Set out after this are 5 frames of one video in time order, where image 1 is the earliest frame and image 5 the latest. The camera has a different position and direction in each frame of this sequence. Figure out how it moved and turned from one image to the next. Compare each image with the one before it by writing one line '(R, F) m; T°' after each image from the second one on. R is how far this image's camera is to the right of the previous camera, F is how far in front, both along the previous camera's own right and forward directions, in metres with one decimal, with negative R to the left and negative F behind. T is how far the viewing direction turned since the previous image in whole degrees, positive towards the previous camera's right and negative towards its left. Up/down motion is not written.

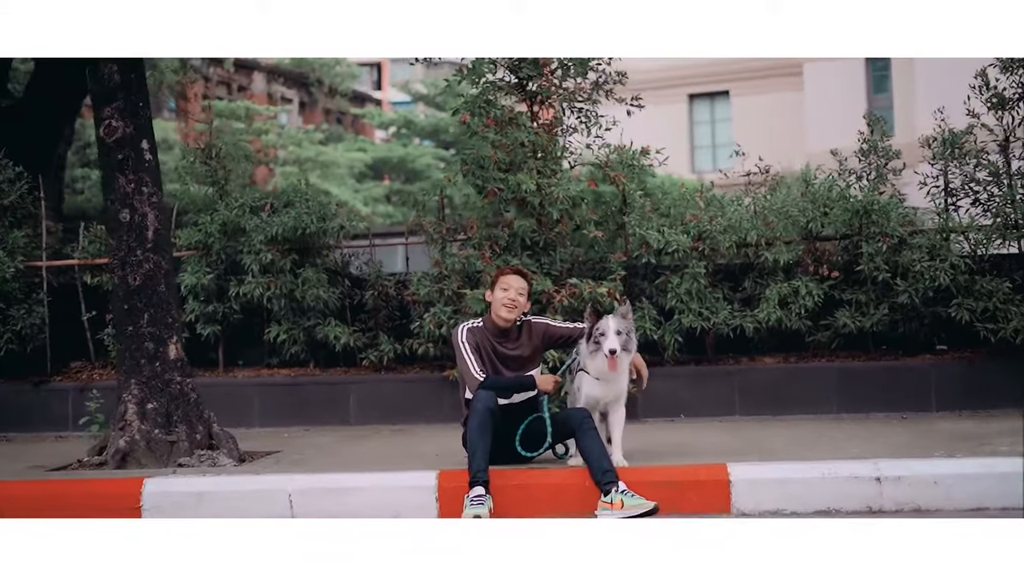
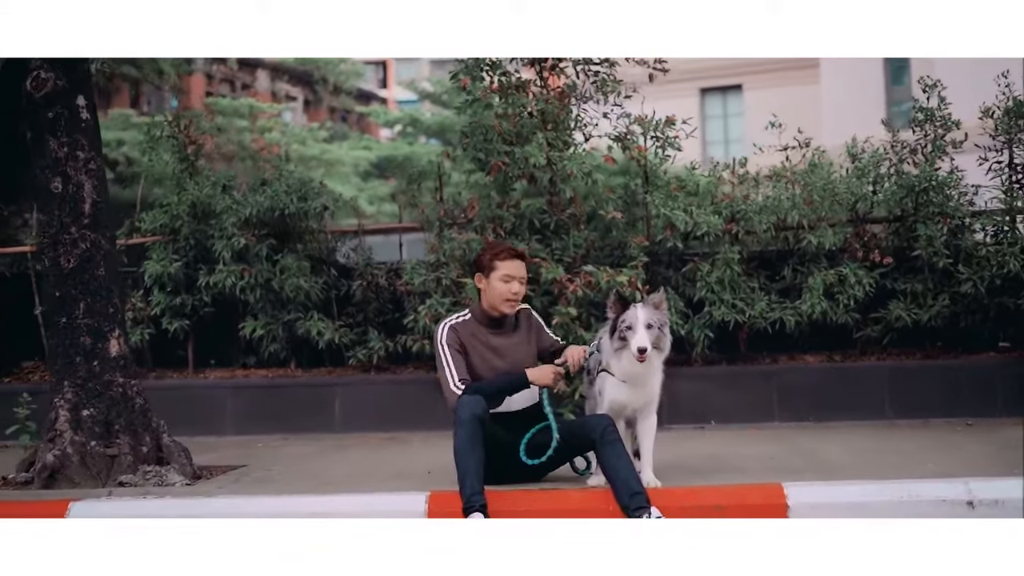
(0.0, +1.1) m; 0°
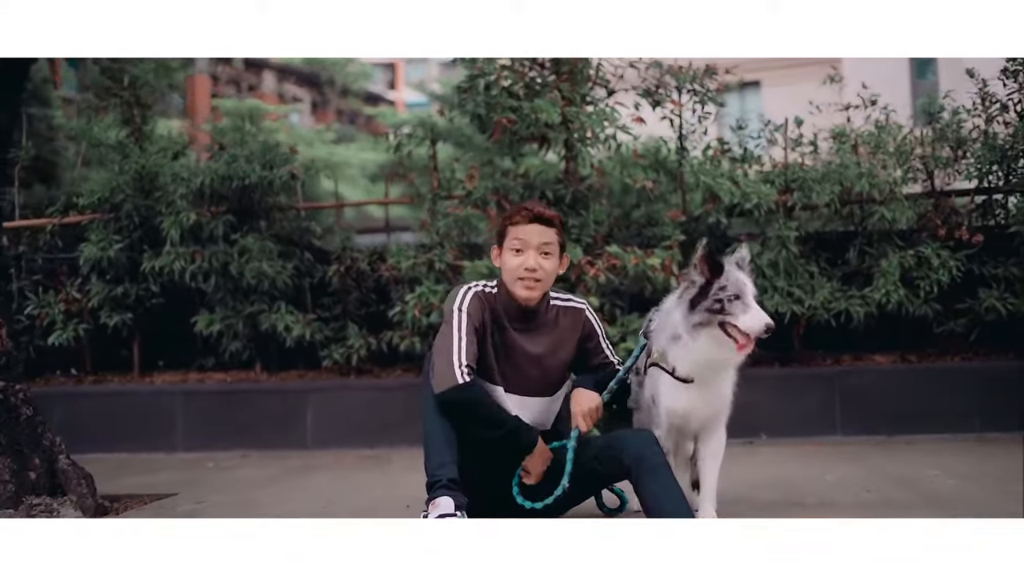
(0.0, +1.4) m; 0°
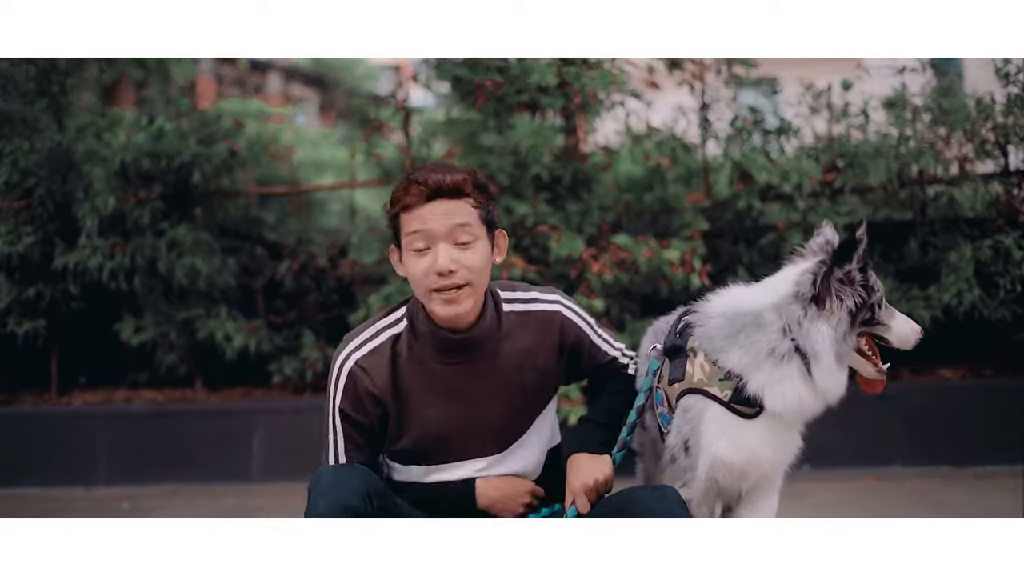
(+0.1, +1.2) m; 0°
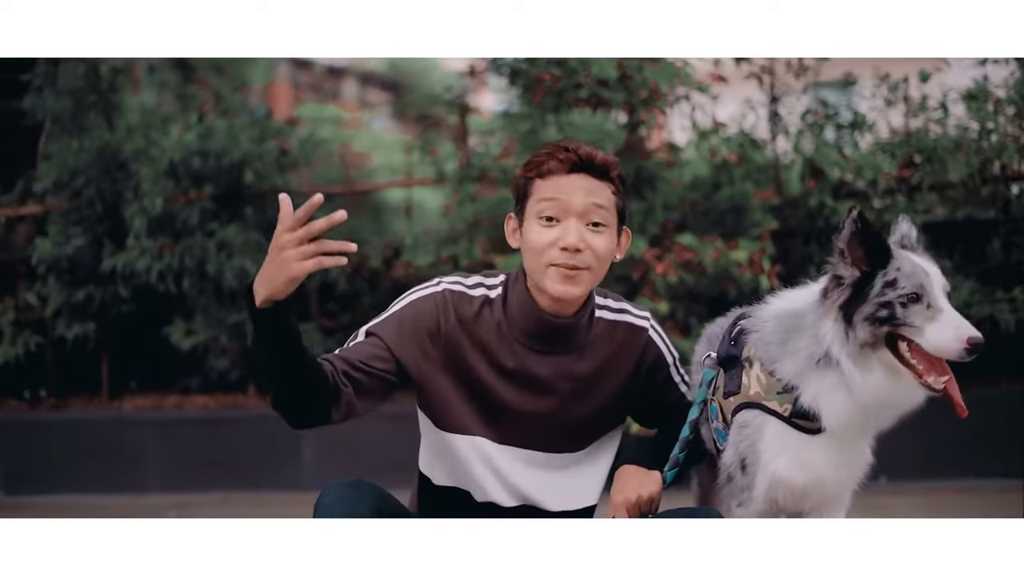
(+0.1, +0.2) m; -3°
